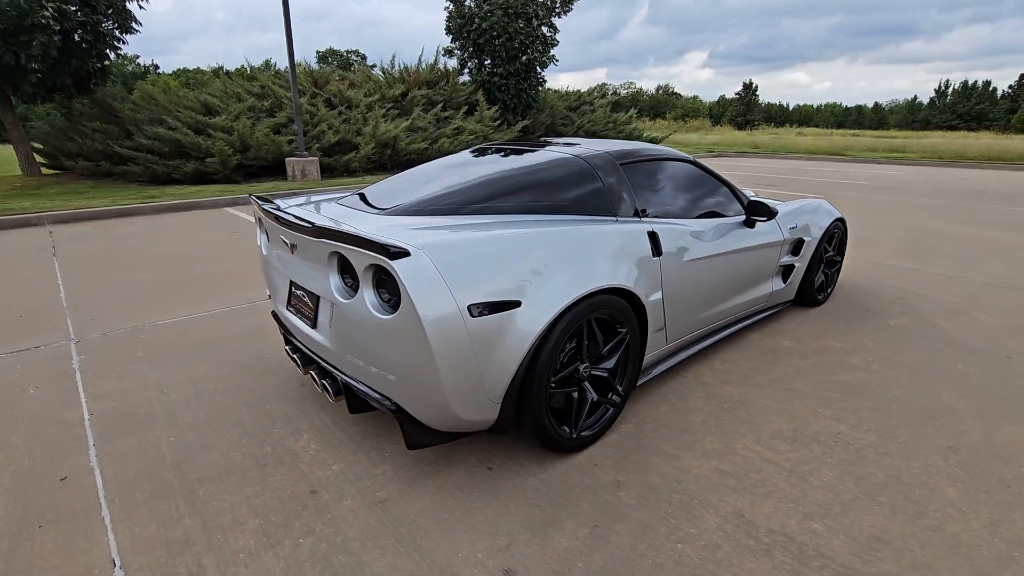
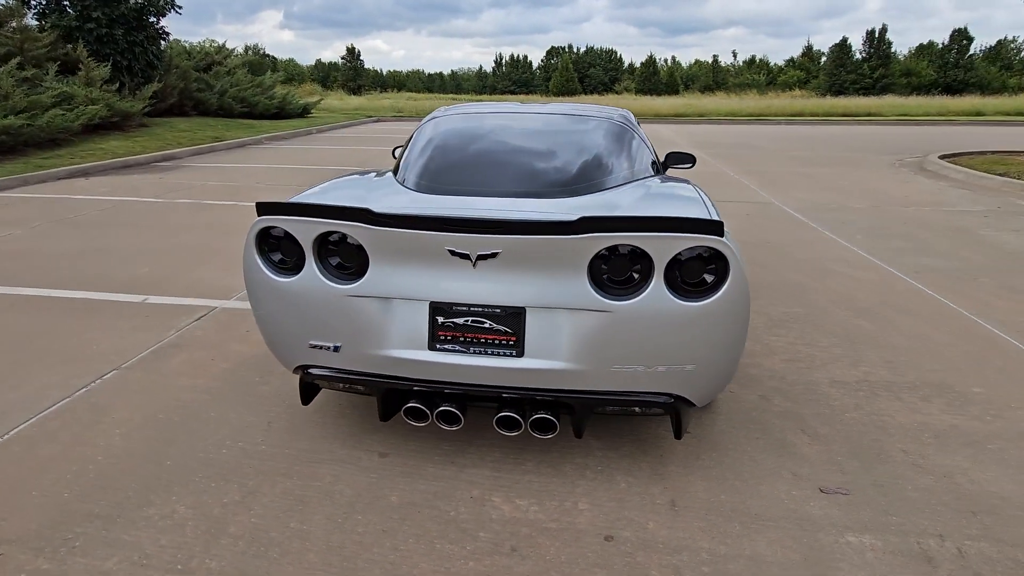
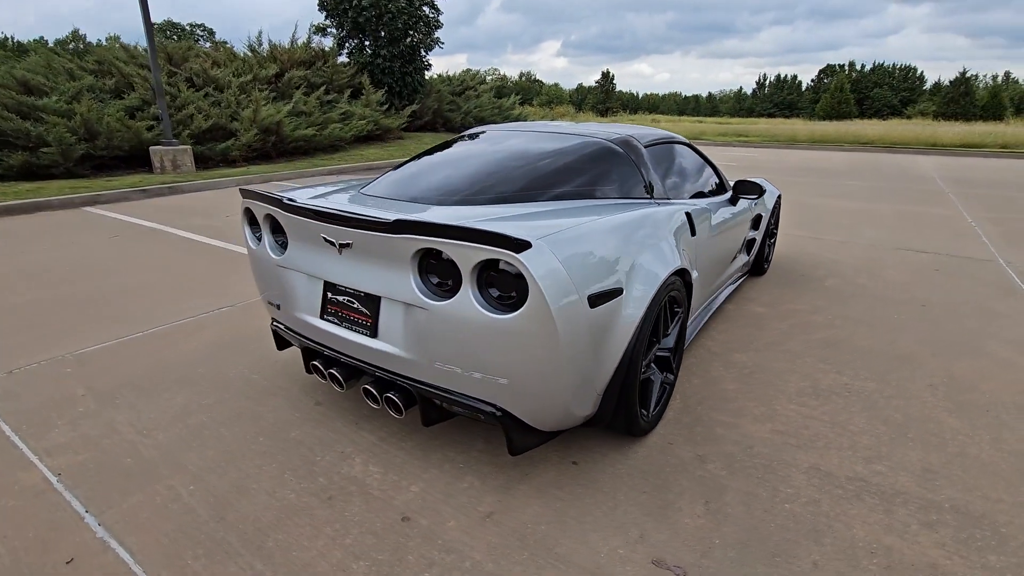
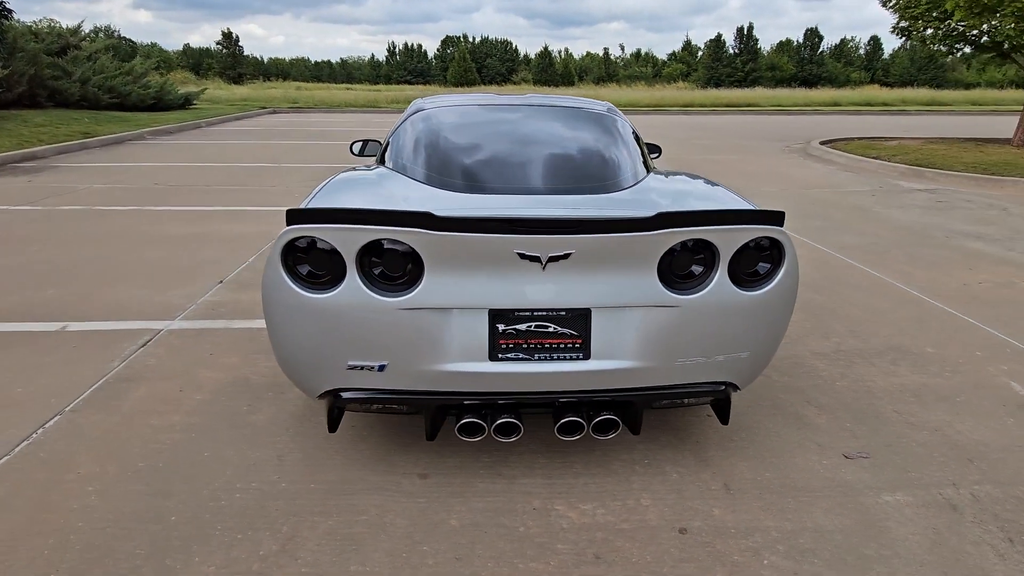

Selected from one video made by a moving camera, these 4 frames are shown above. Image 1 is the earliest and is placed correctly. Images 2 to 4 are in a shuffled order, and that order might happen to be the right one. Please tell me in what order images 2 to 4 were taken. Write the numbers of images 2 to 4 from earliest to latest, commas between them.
3, 2, 4
